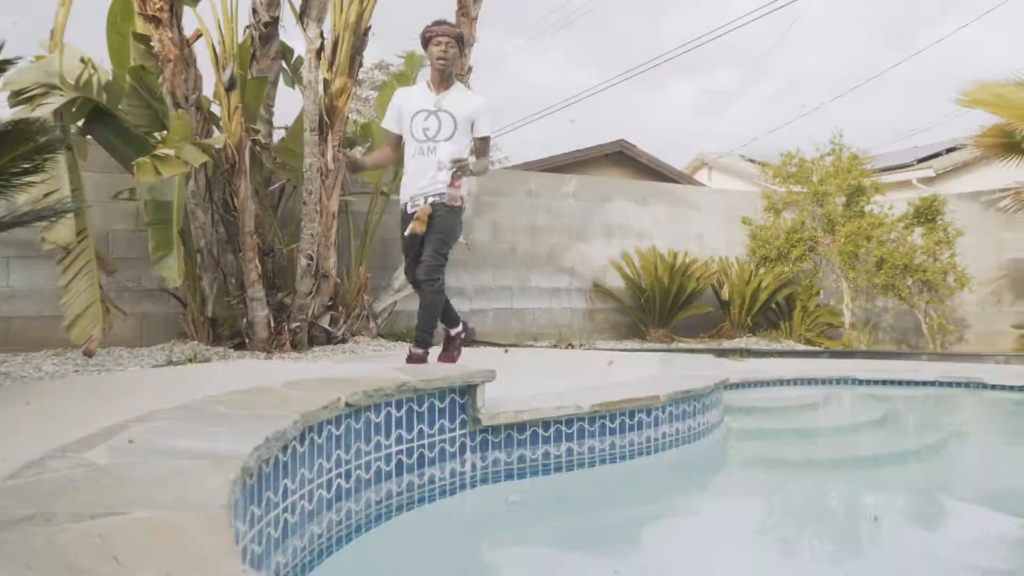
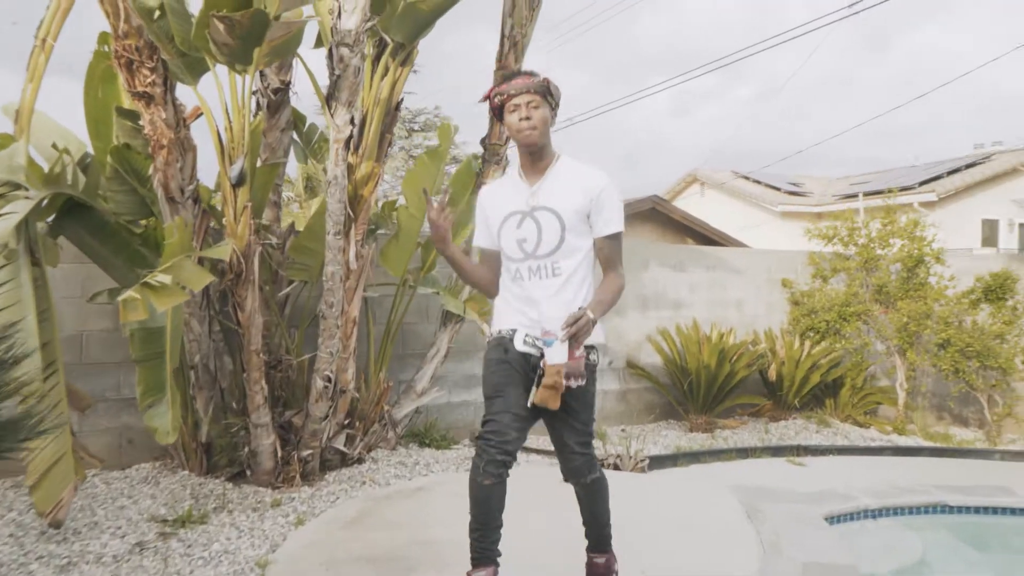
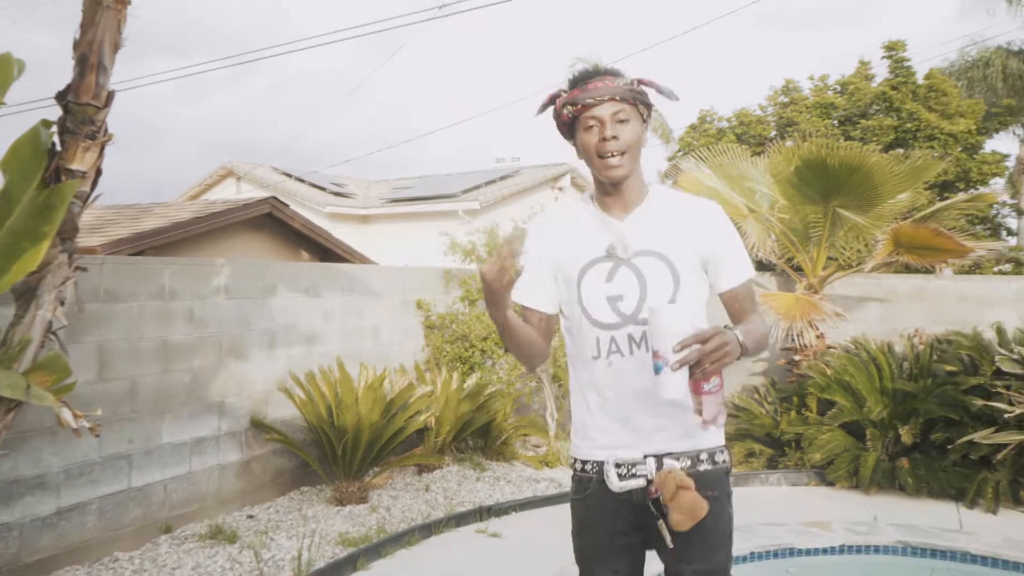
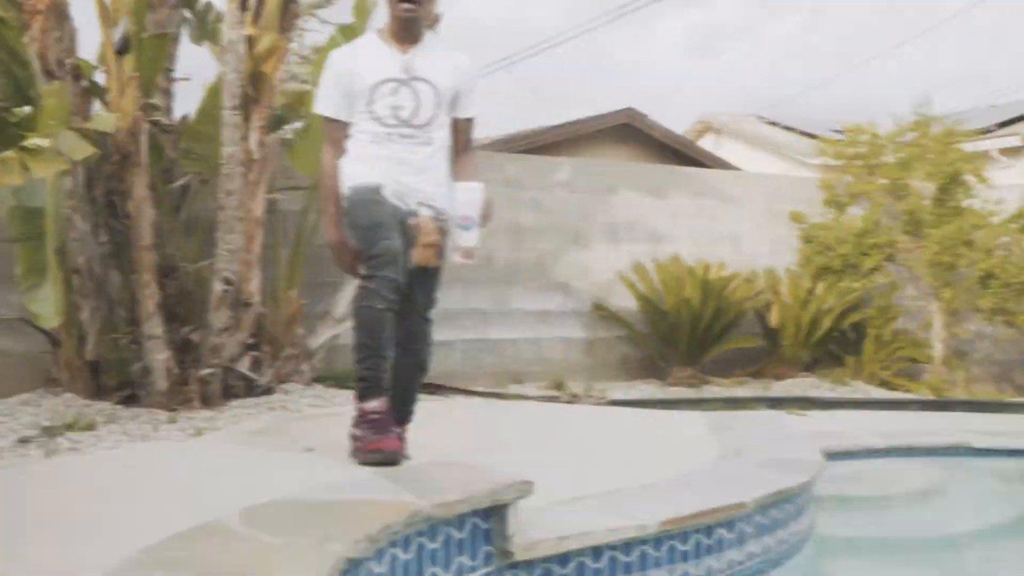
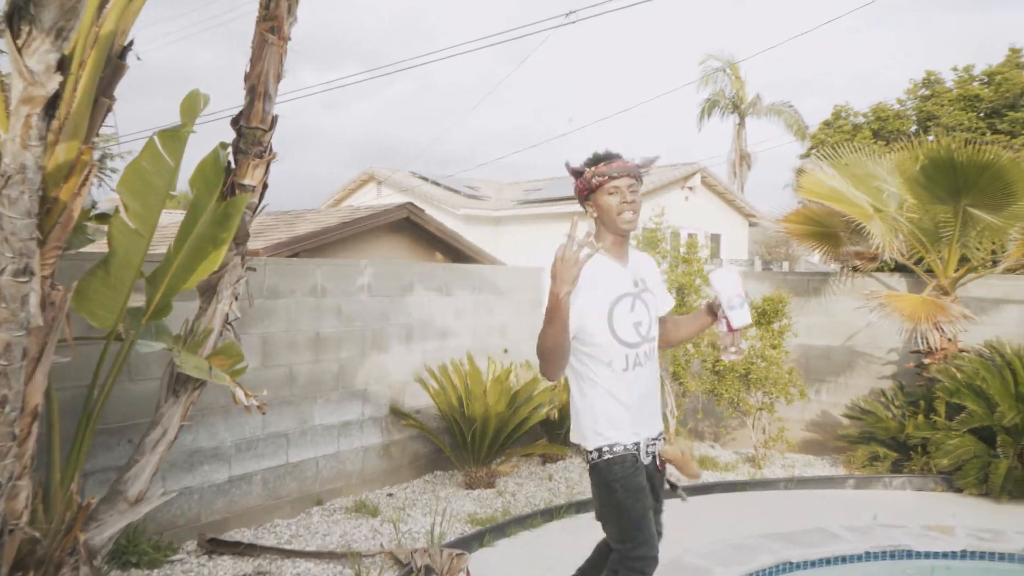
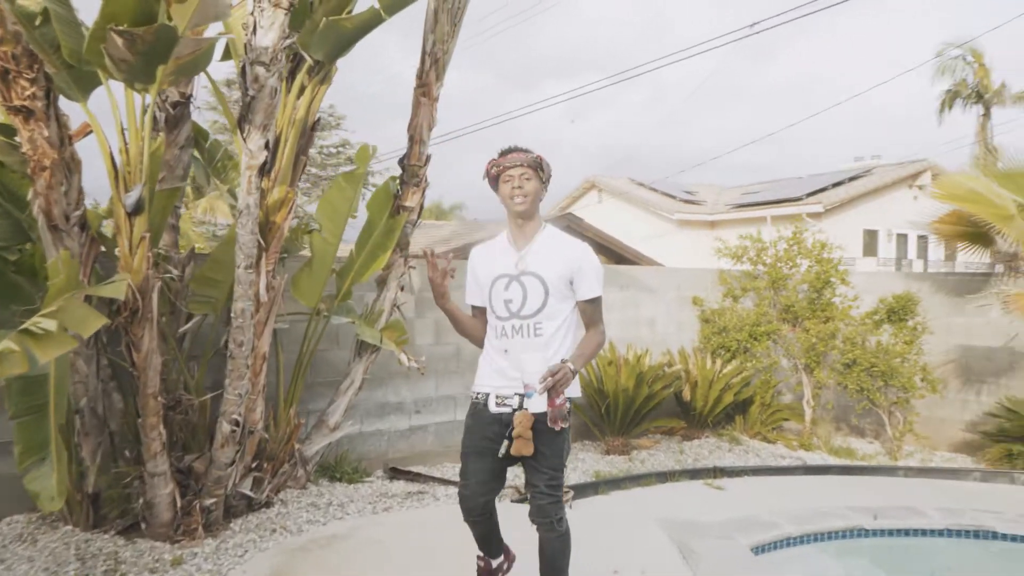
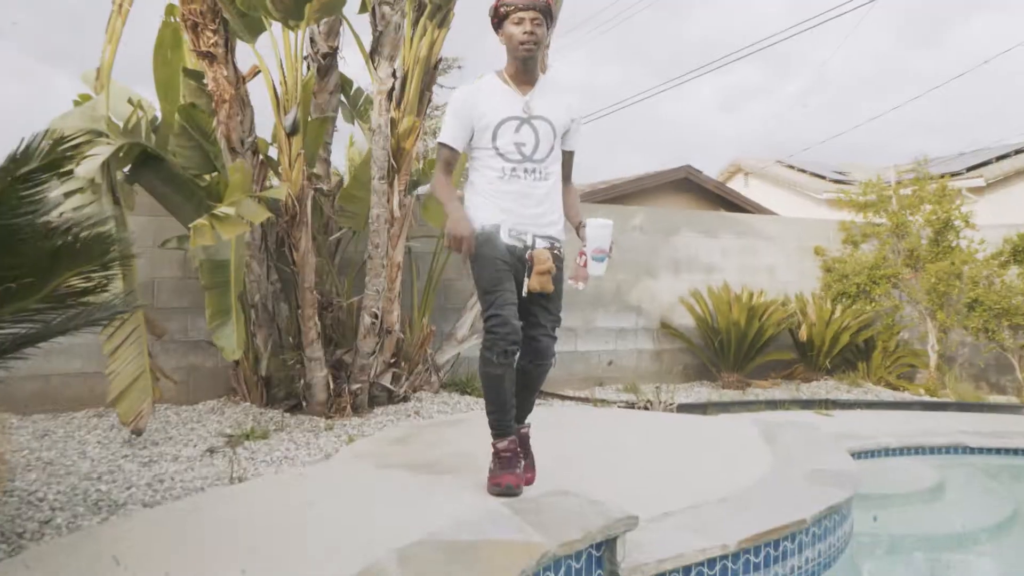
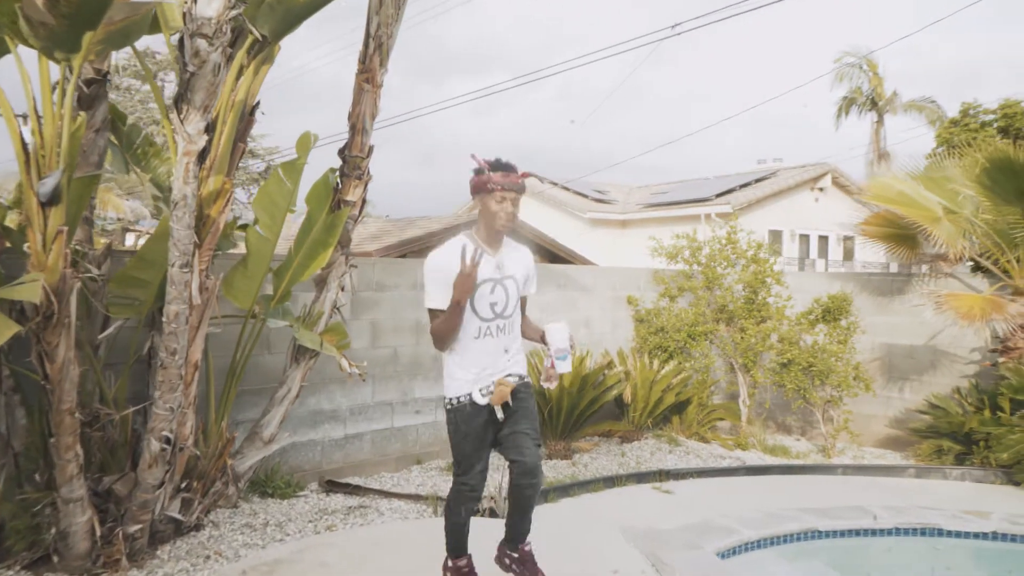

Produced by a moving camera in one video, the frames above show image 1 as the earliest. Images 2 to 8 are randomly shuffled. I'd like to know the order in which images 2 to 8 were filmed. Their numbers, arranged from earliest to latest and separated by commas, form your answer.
4, 7, 2, 6, 8, 5, 3
